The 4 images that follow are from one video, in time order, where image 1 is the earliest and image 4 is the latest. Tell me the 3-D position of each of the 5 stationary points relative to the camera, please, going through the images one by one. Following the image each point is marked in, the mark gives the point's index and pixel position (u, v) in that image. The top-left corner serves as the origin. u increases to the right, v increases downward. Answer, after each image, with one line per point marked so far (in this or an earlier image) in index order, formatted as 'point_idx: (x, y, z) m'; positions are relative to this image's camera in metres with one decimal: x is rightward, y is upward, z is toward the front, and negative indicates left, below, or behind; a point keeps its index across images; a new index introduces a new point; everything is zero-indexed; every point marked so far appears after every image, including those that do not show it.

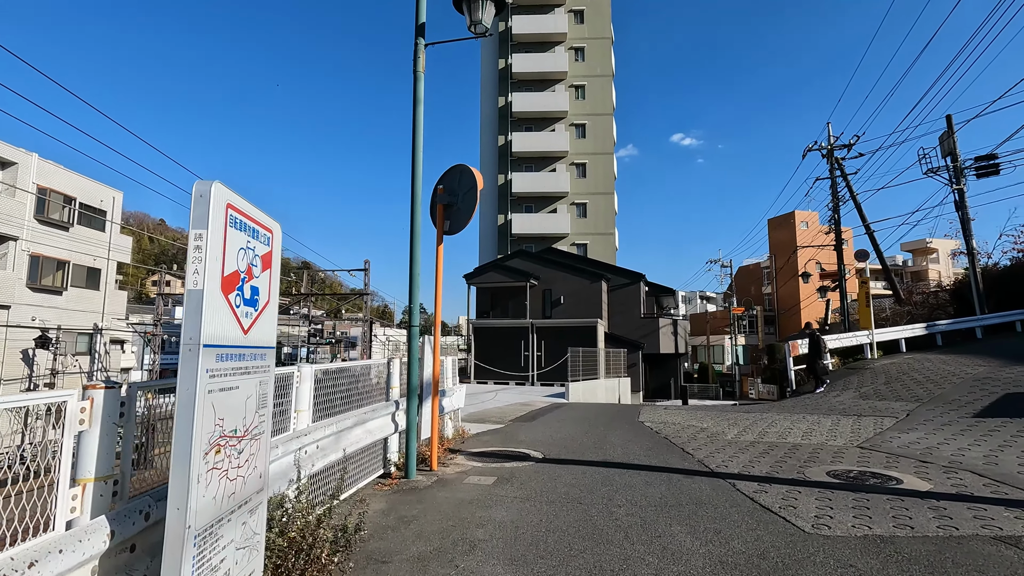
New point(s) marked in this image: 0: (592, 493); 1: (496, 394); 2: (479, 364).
0: (+0.7, -1.8, +4.8) m
1: (-0.4, -3.0, +14.9) m
2: (-1.2, -2.8, +19.3) m
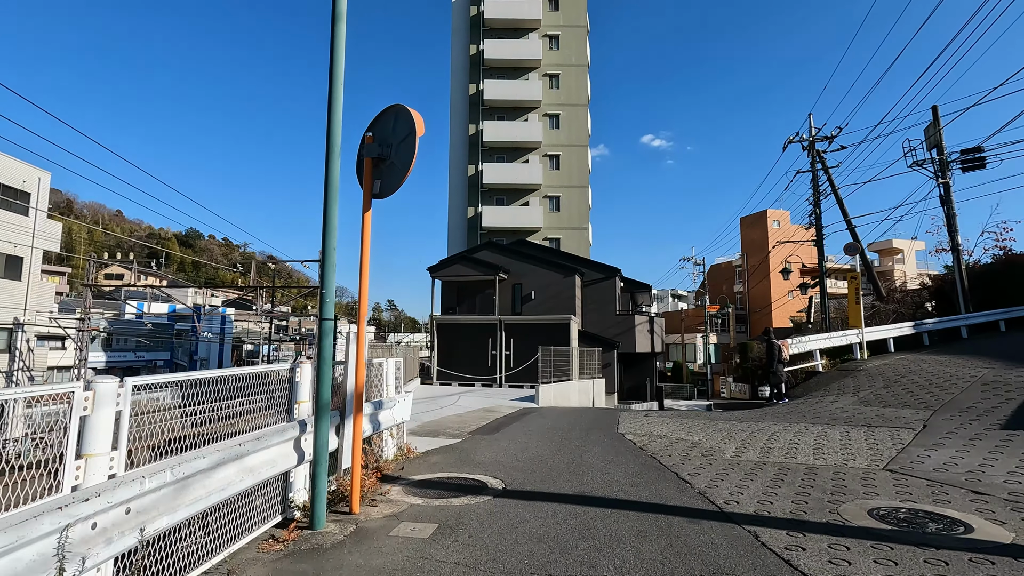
0: (+0.3, -1.7, +3.4) m
1: (-1.3, -2.8, +13.4) m
2: (-2.3, -2.6, +17.8) m
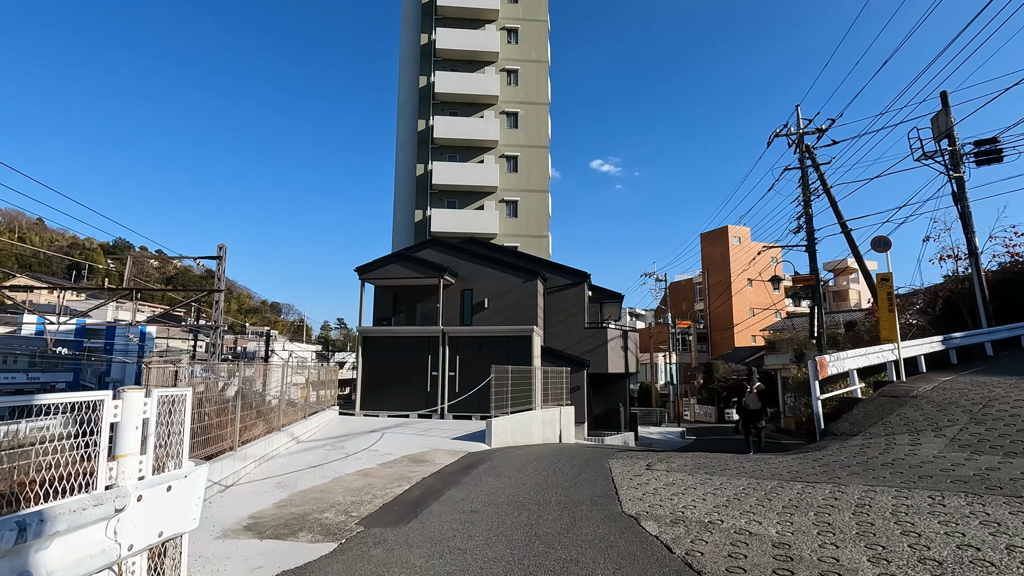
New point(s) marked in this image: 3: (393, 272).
0: (+0.1, -1.3, -0.1) m
1: (-2.4, -2.7, +9.7) m
2: (-3.7, -2.7, +14.0) m
3: (-3.6, +0.5, +16.2) m
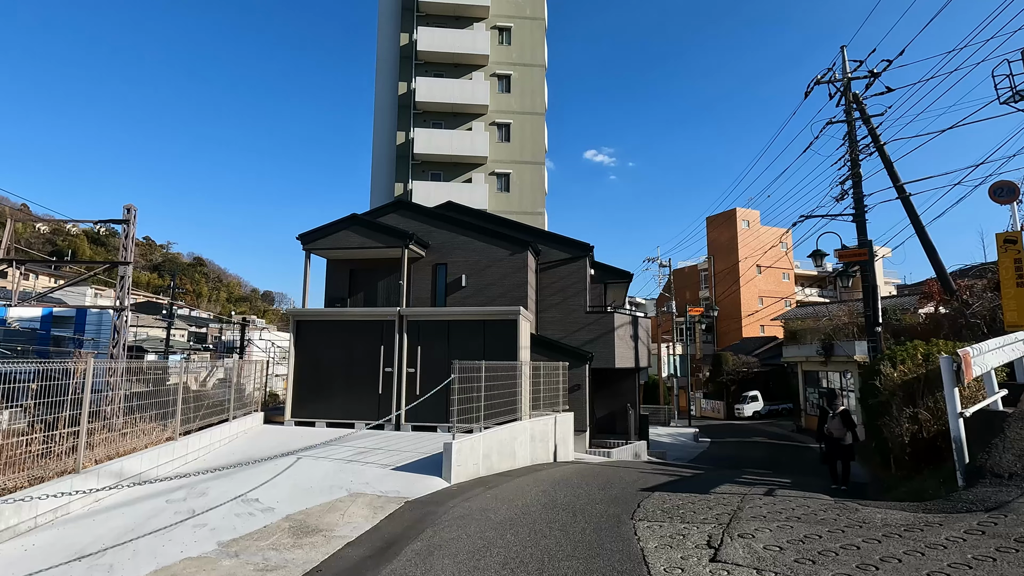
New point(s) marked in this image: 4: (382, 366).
0: (-0.2, -1.0, -3.4) m
1: (-2.7, -2.2, +6.4) m
2: (-4.1, -2.1, +10.7) m
3: (-4.0, +1.1, +12.9) m
4: (-2.5, -1.5, +10.5) m
